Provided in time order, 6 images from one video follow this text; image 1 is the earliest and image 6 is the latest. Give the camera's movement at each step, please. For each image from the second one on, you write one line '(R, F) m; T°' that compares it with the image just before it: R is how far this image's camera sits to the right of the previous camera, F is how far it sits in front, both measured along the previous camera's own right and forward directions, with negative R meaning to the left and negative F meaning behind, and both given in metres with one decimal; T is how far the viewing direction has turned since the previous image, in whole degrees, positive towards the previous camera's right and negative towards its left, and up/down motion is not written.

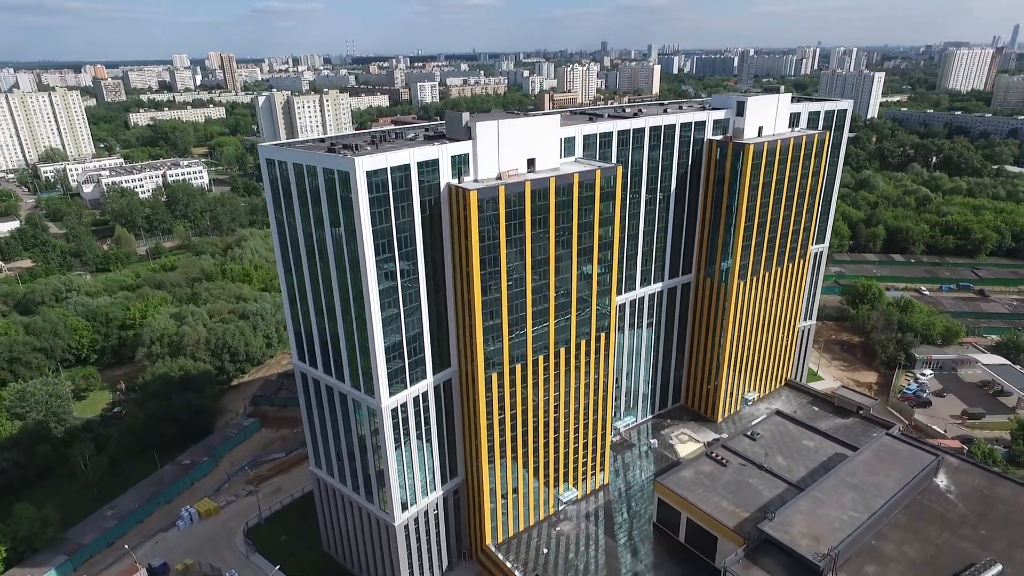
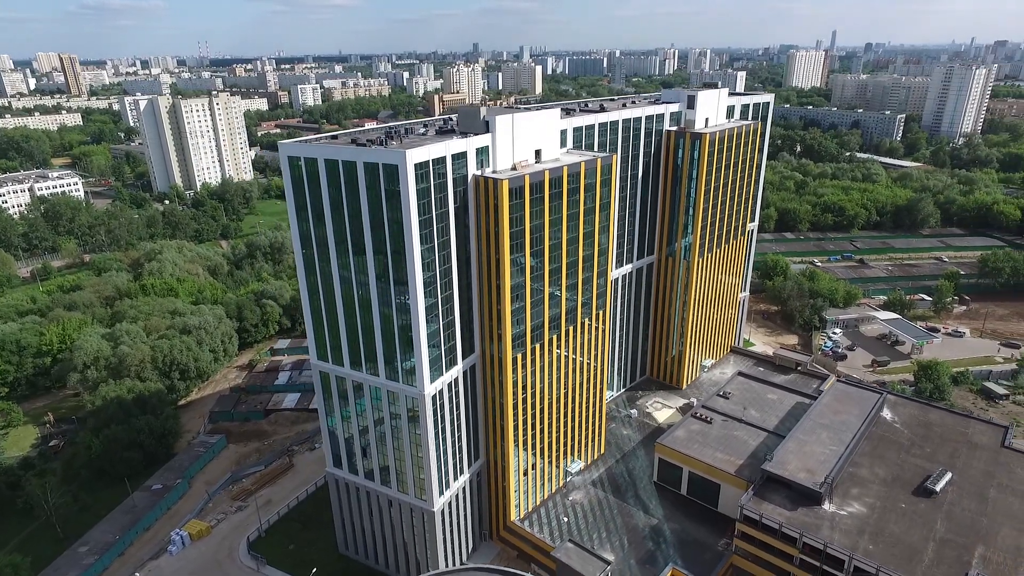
(-8.7, -1.3) m; +10°
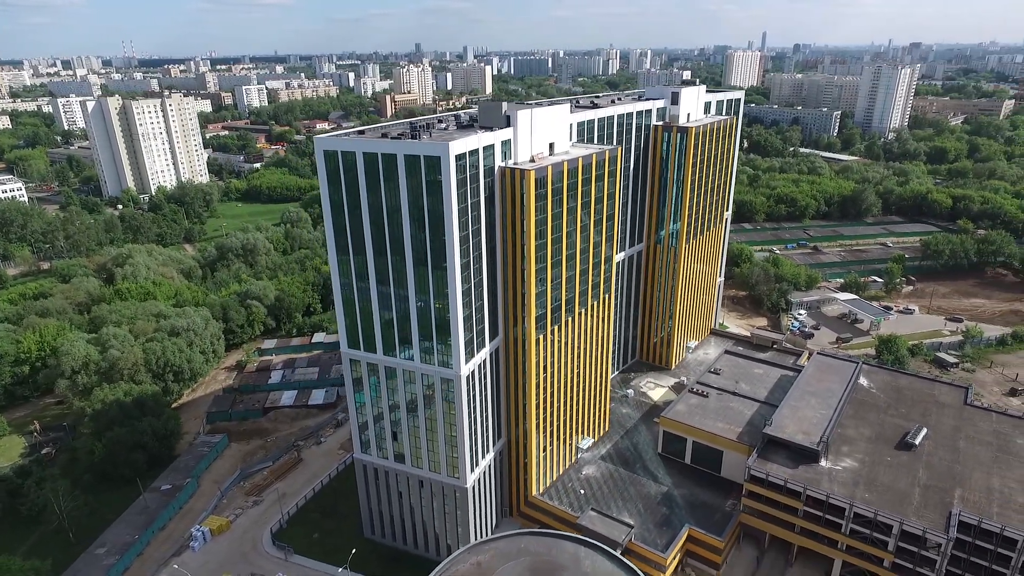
(-5.0, -2.1) m; +5°
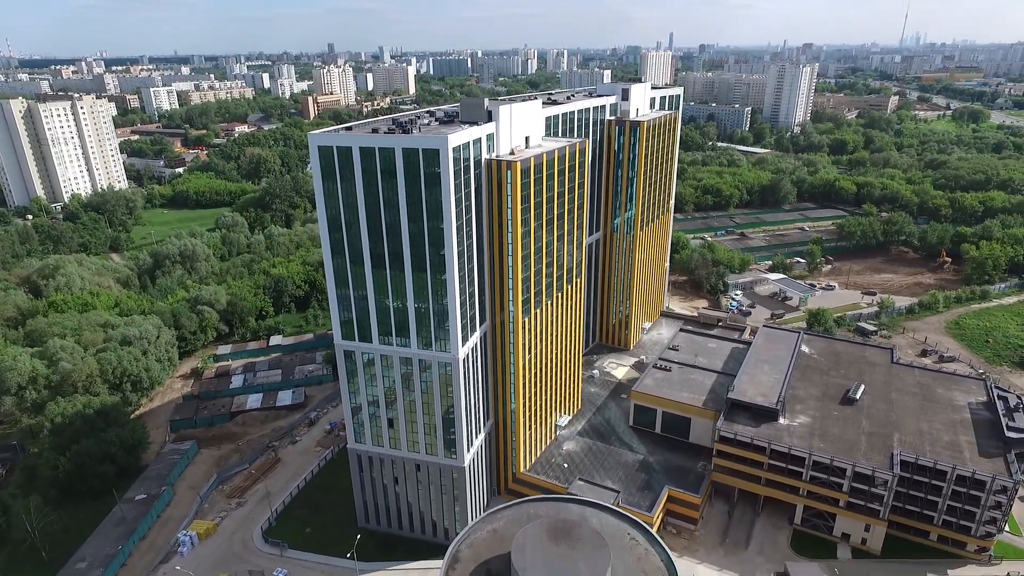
(-4.3, -2.1) m; +7°
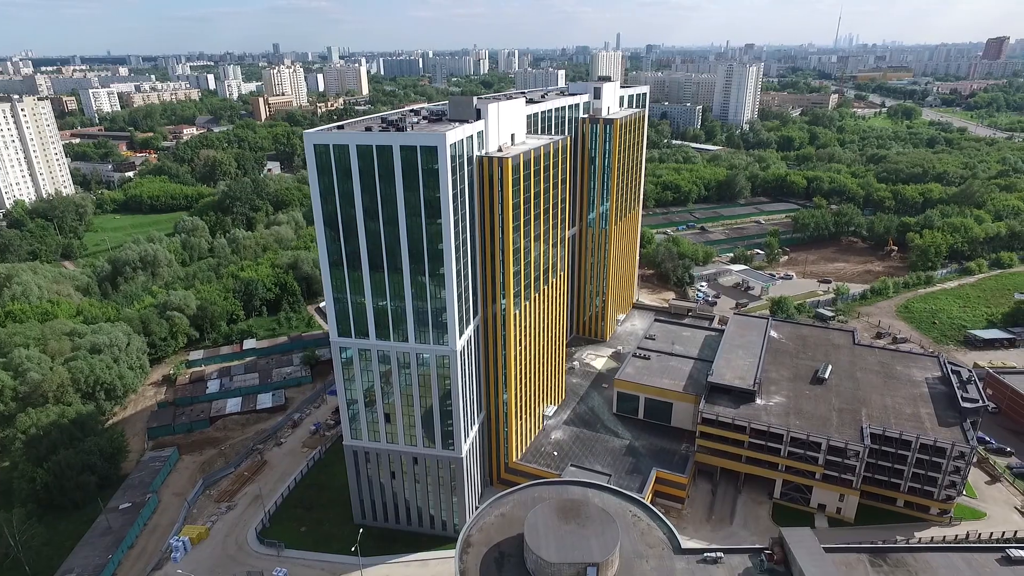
(-2.6, -1.1) m; +4°
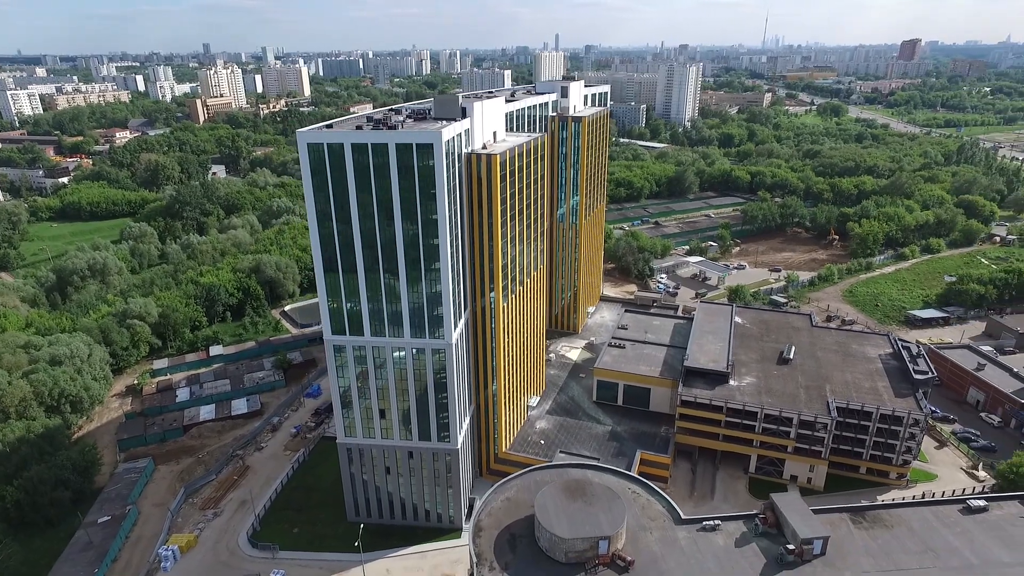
(-3.1, -1.1) m; +5°
